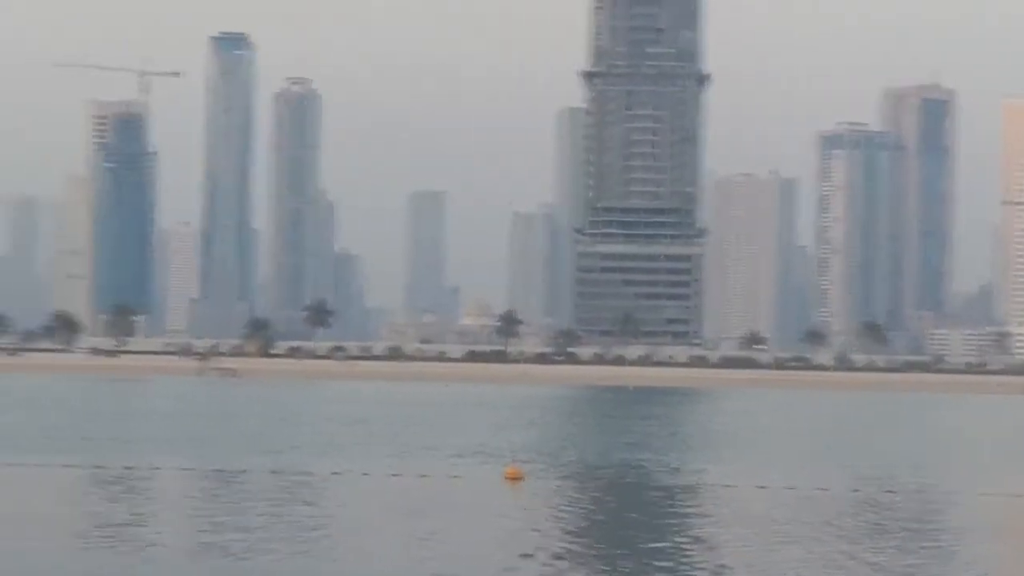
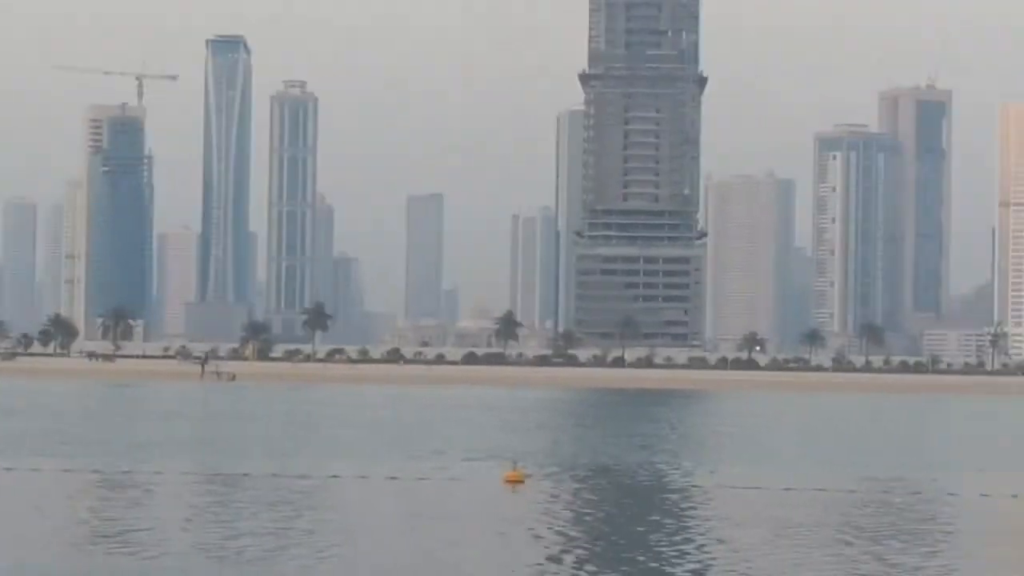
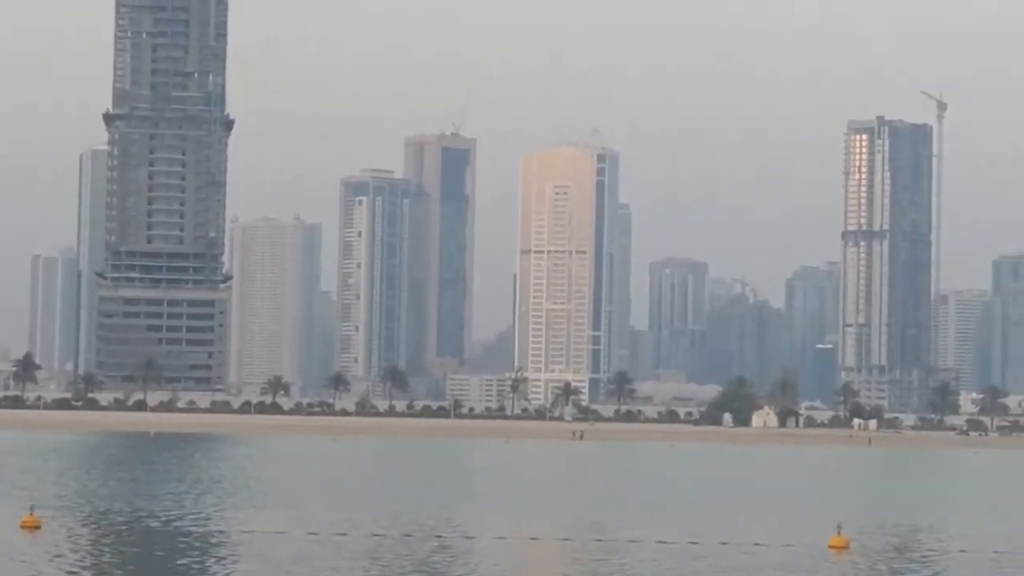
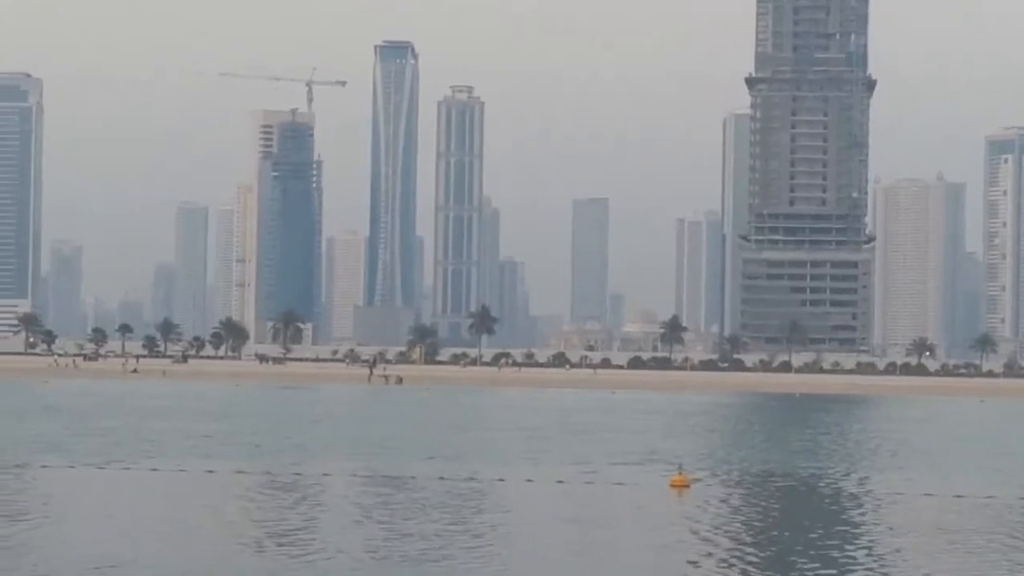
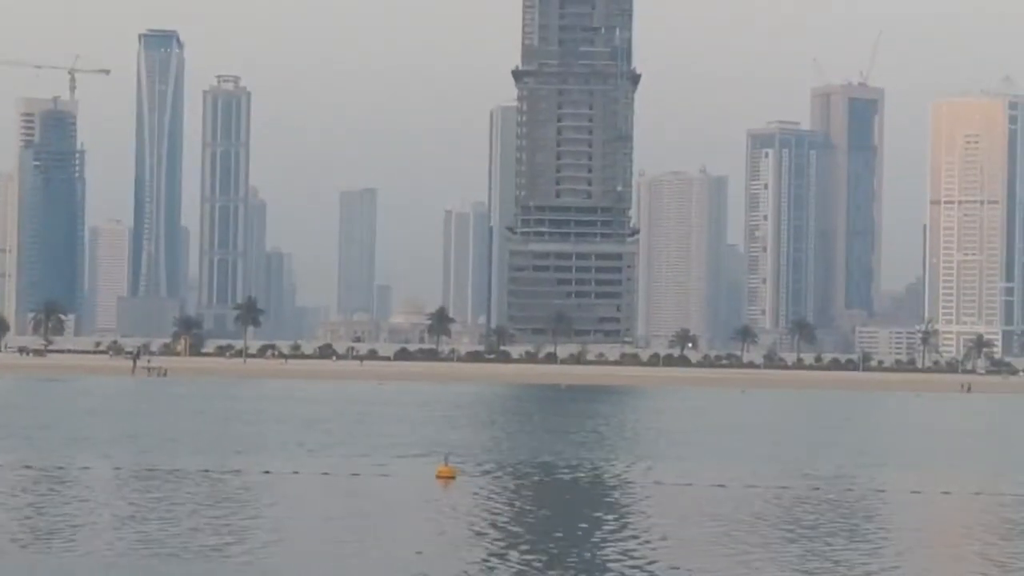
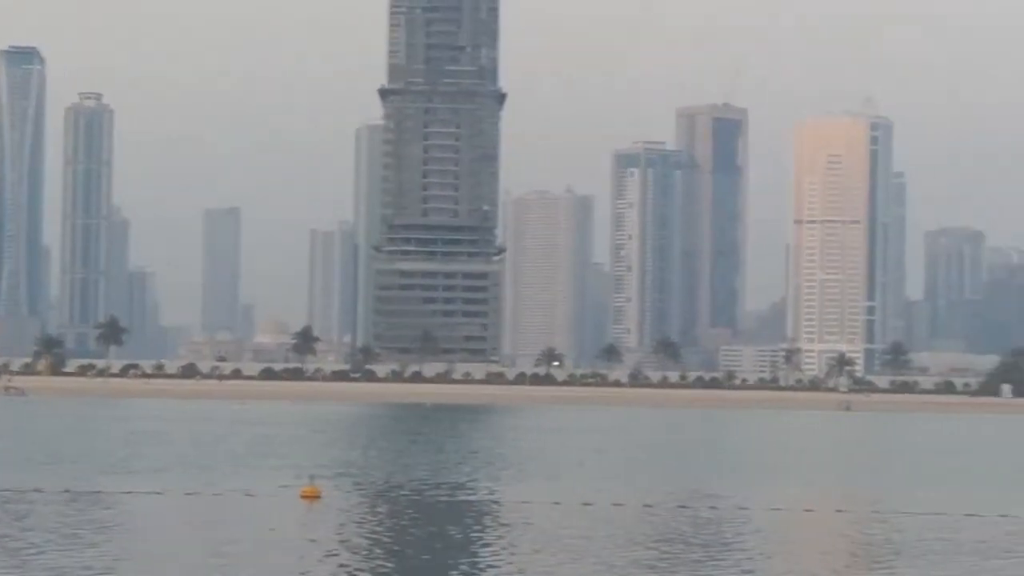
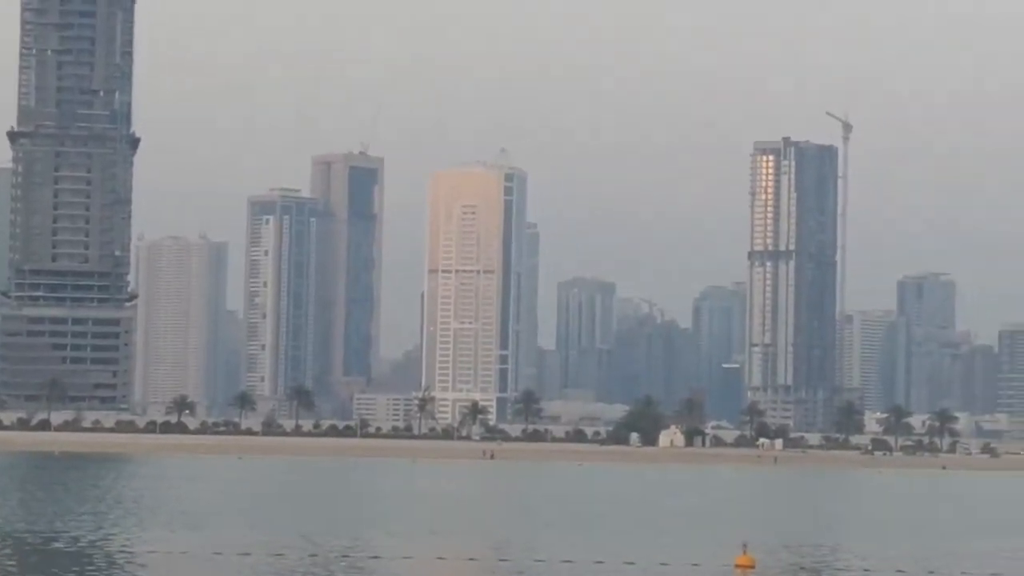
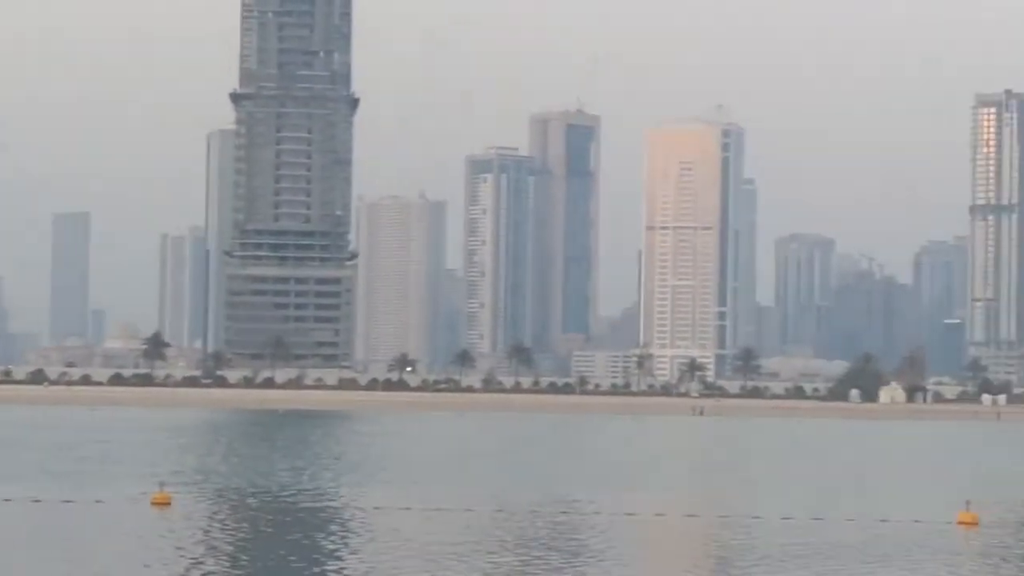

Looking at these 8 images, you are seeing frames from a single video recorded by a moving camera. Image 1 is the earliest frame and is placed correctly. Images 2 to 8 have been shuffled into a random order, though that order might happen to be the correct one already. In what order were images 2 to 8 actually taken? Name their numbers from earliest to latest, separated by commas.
4, 2, 5, 6, 8, 3, 7
